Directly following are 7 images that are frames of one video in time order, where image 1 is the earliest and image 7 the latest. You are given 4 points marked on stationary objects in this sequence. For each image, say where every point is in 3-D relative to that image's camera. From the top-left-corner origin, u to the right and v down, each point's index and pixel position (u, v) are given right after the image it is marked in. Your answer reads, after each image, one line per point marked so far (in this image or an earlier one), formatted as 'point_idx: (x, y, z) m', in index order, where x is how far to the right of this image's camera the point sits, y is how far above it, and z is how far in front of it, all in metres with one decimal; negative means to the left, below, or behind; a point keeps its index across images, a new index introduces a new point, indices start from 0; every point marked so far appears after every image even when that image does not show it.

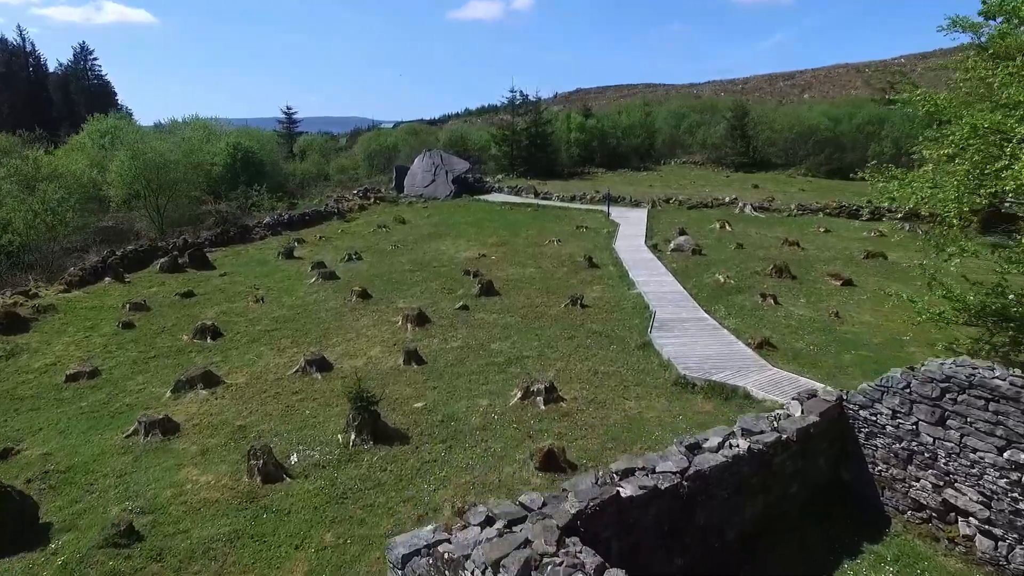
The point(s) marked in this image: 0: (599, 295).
0: (+2.3, -0.2, +16.4) m
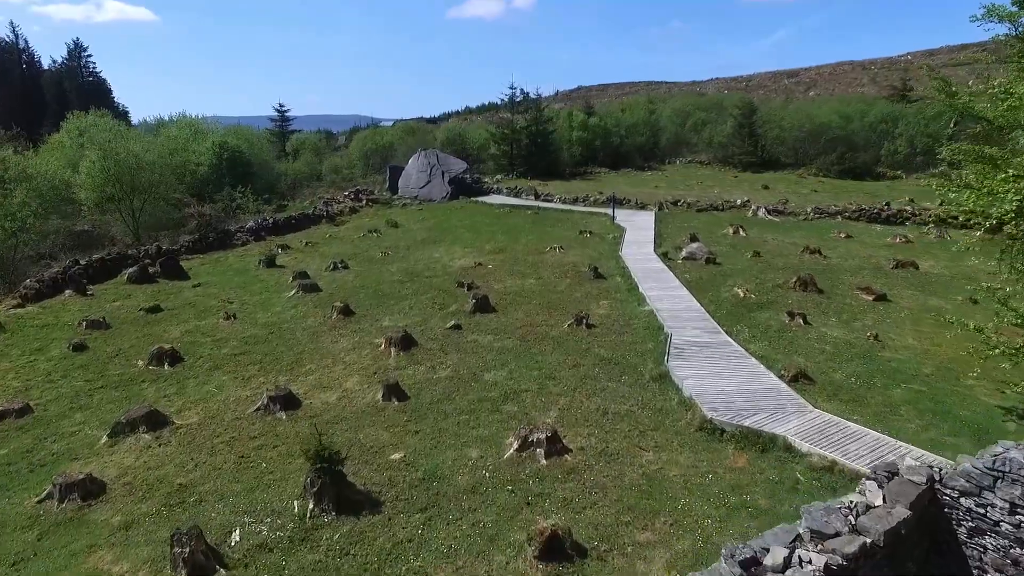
0: (+2.2, -0.6, +14.8) m
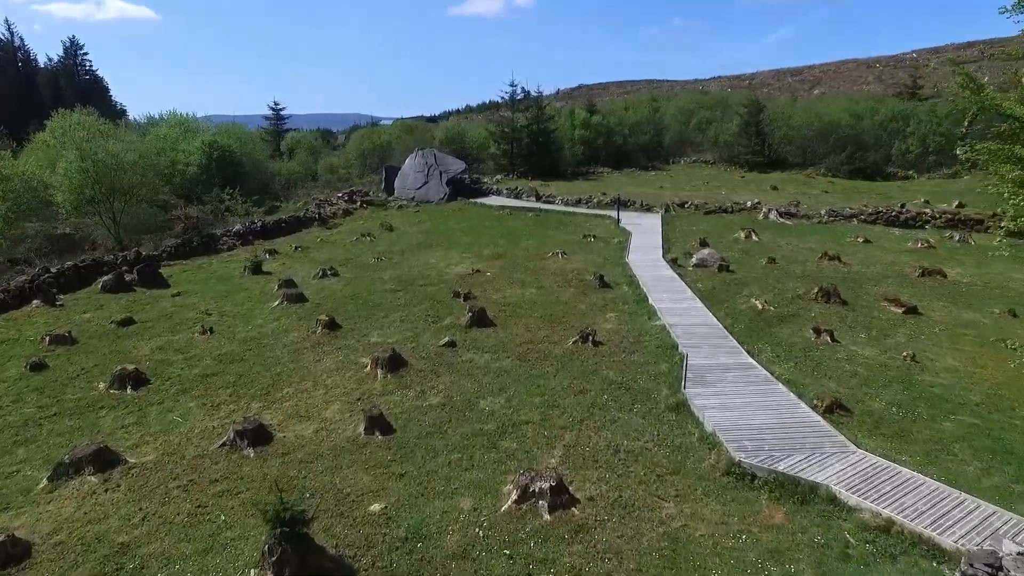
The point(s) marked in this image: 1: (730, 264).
0: (+2.2, -0.9, +13.6) m
1: (+6.8, +0.8, +19.3) m
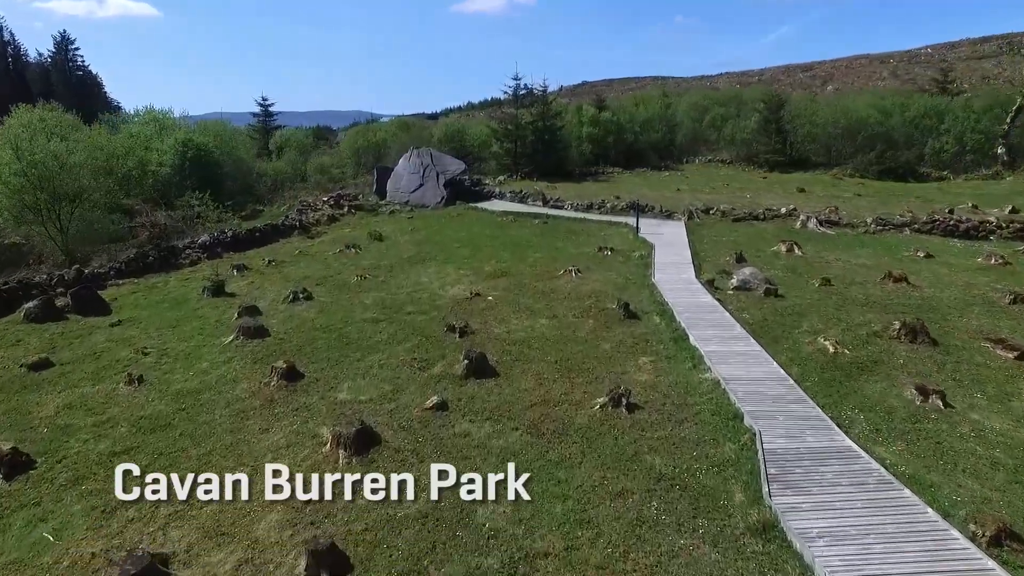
0: (+2.3, -1.6, +10.5) m
1: (+6.9, +0.1, +16.2) m
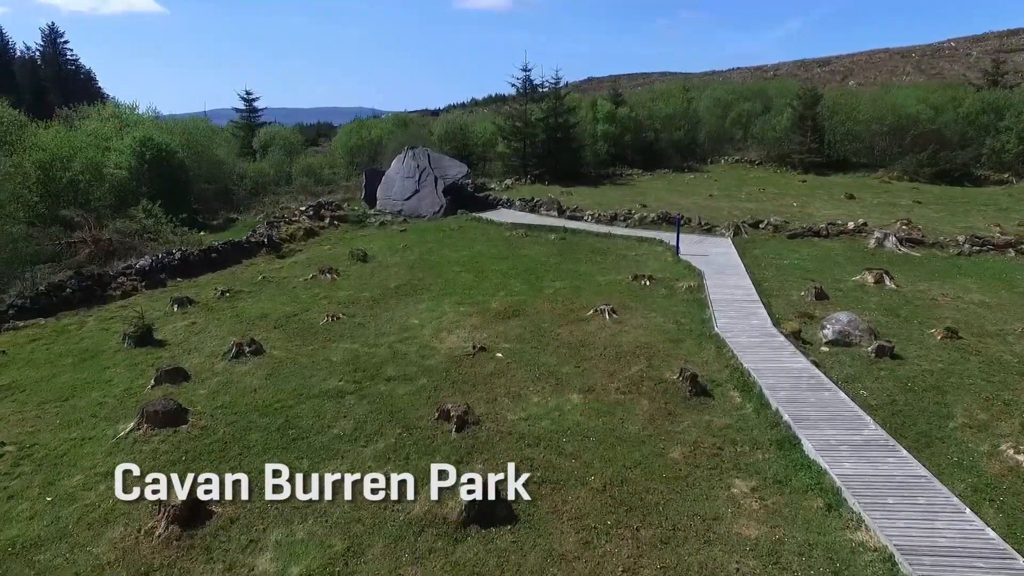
0: (+2.6, -2.7, +6.4) m
1: (+7.2, -1.0, +12.0) m
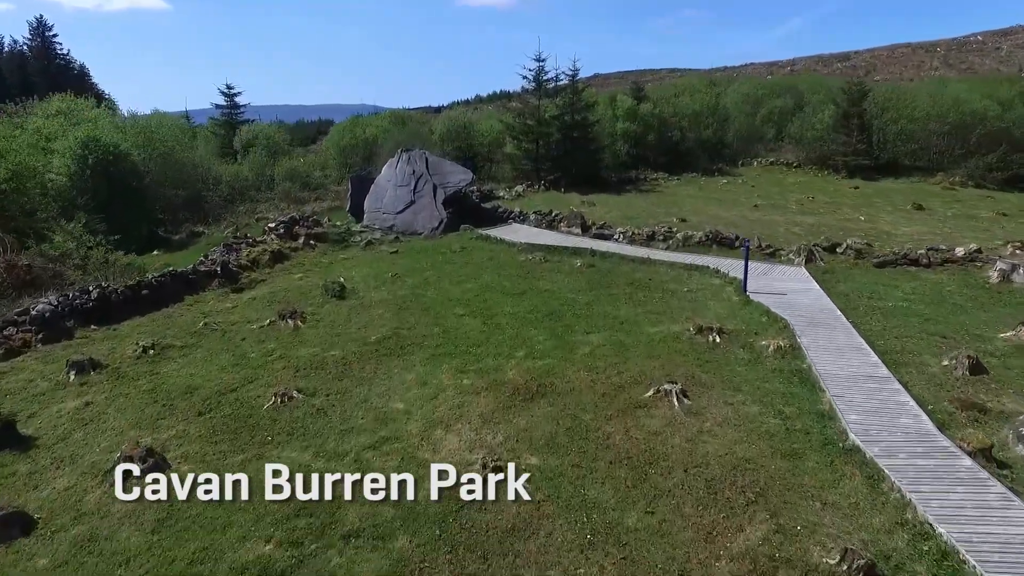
0: (+3.0, -3.8, +2.0) m
1: (+7.6, -2.1, +7.6) m
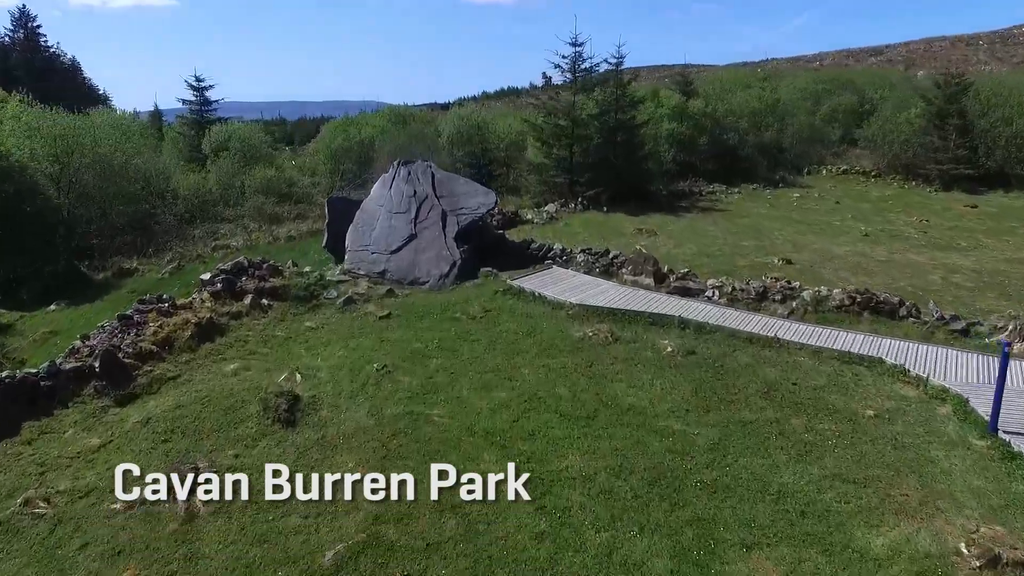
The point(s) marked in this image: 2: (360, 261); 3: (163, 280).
0: (+3.9, -5.7, -4.3) m
1: (+8.5, -4.0, +1.2) m
2: (-3.9, +0.7, +15.9) m
3: (-10.0, +0.8, +18.0) m
